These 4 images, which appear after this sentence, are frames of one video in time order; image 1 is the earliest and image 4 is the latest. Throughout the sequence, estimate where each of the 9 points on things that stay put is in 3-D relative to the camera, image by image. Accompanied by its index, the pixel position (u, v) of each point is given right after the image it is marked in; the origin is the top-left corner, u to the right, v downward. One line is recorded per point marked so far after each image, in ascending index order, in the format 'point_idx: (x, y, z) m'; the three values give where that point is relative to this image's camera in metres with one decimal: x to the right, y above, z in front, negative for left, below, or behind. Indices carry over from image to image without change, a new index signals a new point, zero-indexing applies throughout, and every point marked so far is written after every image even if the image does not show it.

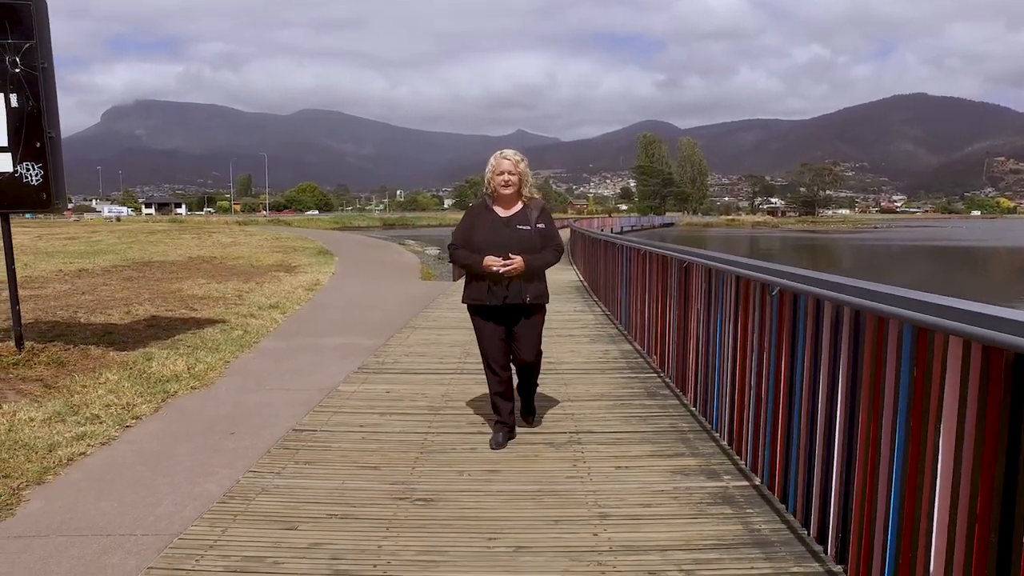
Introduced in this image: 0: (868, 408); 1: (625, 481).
0: (+1.3, -0.4, +2.9) m
1: (+0.6, -1.1, +4.4) m
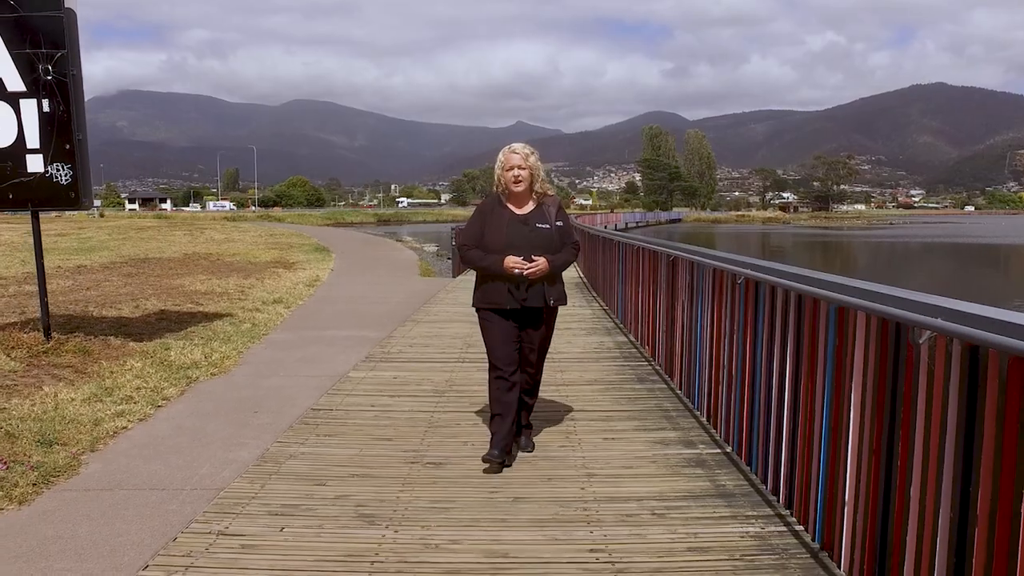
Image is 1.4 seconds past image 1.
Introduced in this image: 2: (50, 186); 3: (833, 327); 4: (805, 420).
0: (+1.3, -0.4, +3.5) m
1: (+0.6, -1.0, +5.0) m
2: (-4.6, +1.0, +7.7) m
3: (+1.3, -0.2, +3.2) m
4: (+1.3, -0.6, +3.5) m
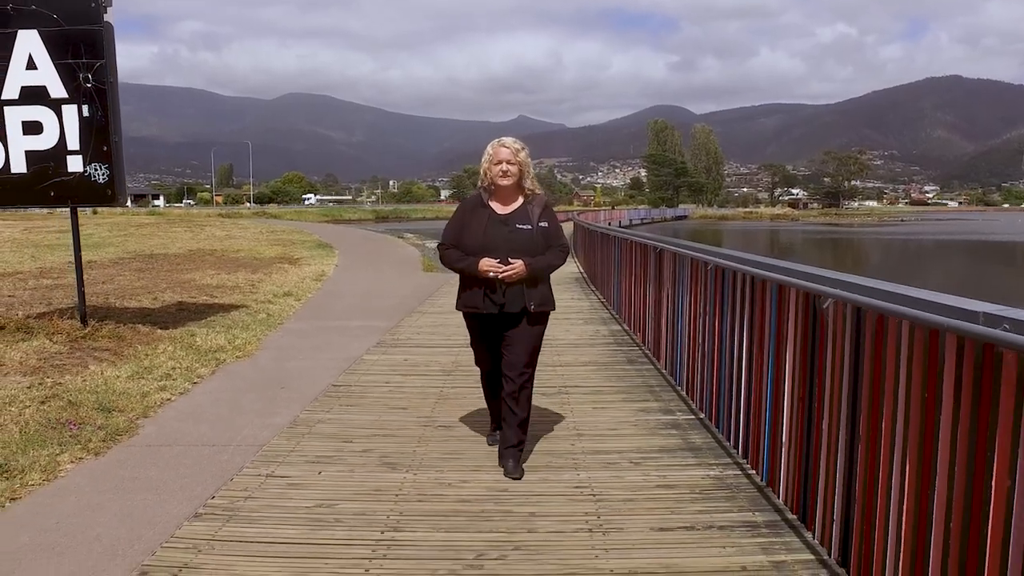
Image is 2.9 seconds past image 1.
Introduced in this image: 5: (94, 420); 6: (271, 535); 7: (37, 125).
0: (+1.3, -0.3, +4.2) m
1: (+0.6, -0.9, +5.7) m
2: (-4.6, +1.1, +8.4) m
3: (+1.3, -0.1, +3.9) m
4: (+1.3, -0.5, +4.2) m
5: (-2.8, -0.9, +5.3) m
6: (-1.0, -1.1, +3.3) m
7: (-5.0, +1.7, +8.2) m
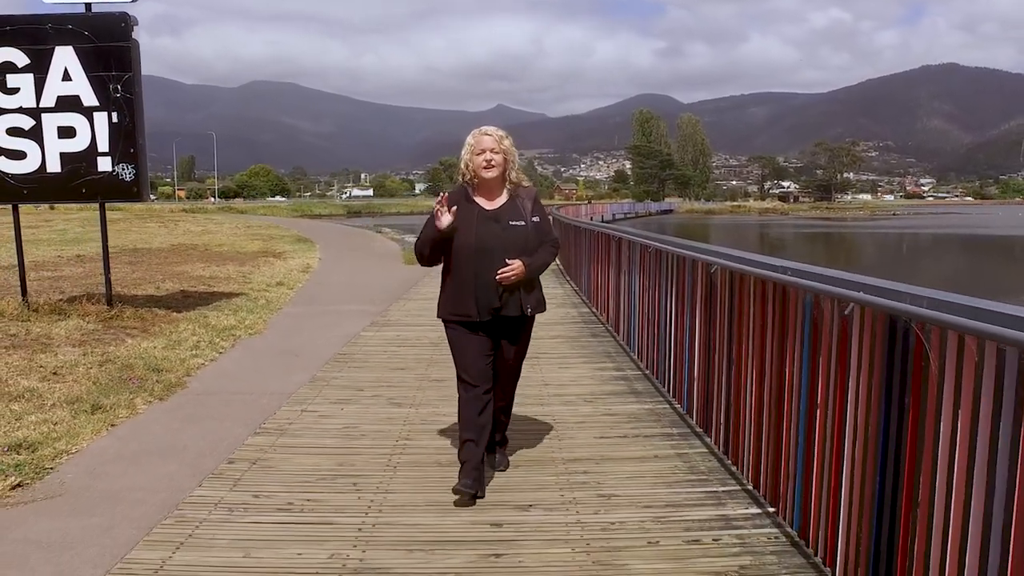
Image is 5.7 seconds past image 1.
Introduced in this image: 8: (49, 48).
0: (+1.2, -0.1, +5.4) m
1: (+0.5, -0.8, +6.9) m
2: (-4.8, +1.3, +9.5) m
3: (+1.2, +0.1, +5.1) m
4: (+1.2, -0.3, +5.5) m
5: (-3.0, -0.7, +6.4) m
6: (-1.2, -0.9, +4.5) m
7: (-5.3, +1.9, +9.3) m
8: (-5.4, +2.8, +9.1) m
